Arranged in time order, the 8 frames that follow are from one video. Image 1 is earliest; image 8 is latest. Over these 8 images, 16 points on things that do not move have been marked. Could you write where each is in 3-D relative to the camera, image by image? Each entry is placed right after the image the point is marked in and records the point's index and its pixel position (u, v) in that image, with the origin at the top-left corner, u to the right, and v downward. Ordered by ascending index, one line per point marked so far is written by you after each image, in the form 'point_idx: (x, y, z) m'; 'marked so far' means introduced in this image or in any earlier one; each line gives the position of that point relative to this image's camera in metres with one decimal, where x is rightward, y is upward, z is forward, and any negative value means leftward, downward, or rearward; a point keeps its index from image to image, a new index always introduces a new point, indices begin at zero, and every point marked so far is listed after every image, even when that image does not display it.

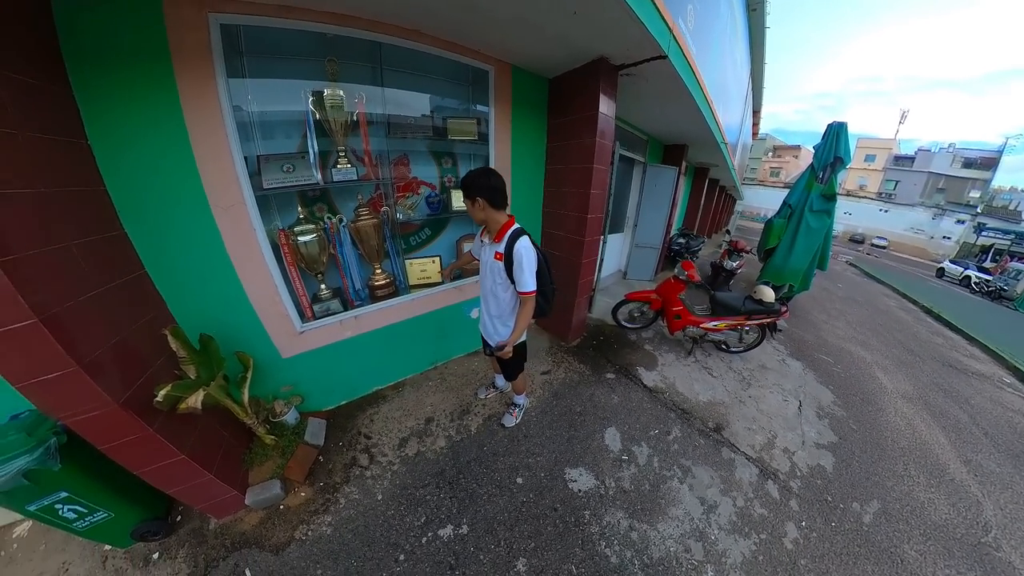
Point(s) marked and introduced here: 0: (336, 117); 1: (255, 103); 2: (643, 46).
0: (-0.9, +0.9, +1.7) m
1: (-1.2, +0.9, +1.6) m
2: (+0.7, +1.2, +1.6) m
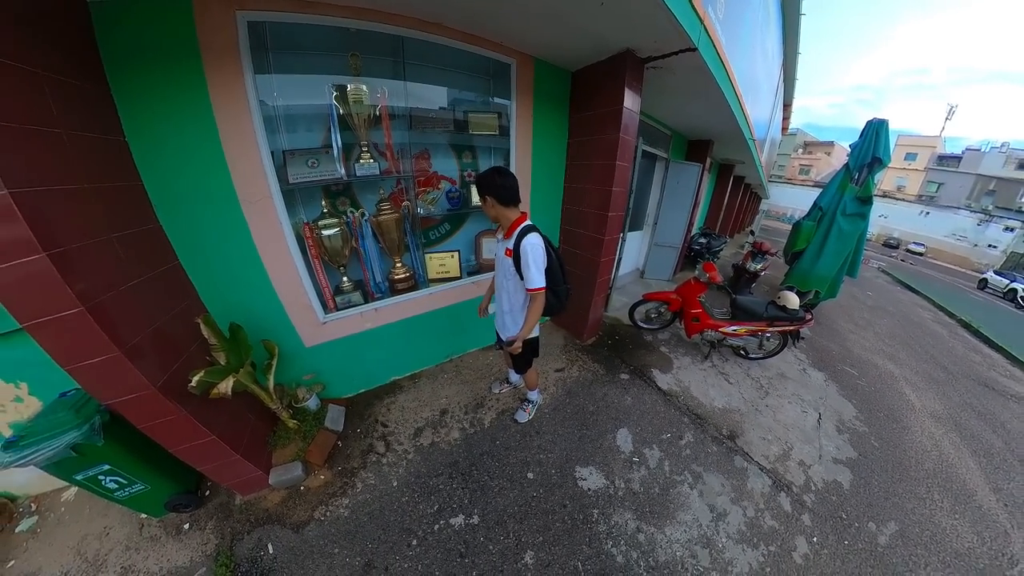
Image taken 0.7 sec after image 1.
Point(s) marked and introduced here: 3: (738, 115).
0: (-0.8, +1.0, +1.7) m
1: (-1.1, +0.9, +1.6) m
2: (+0.8, +1.2, +1.6) m
3: (+1.6, +1.1, +2.2) m
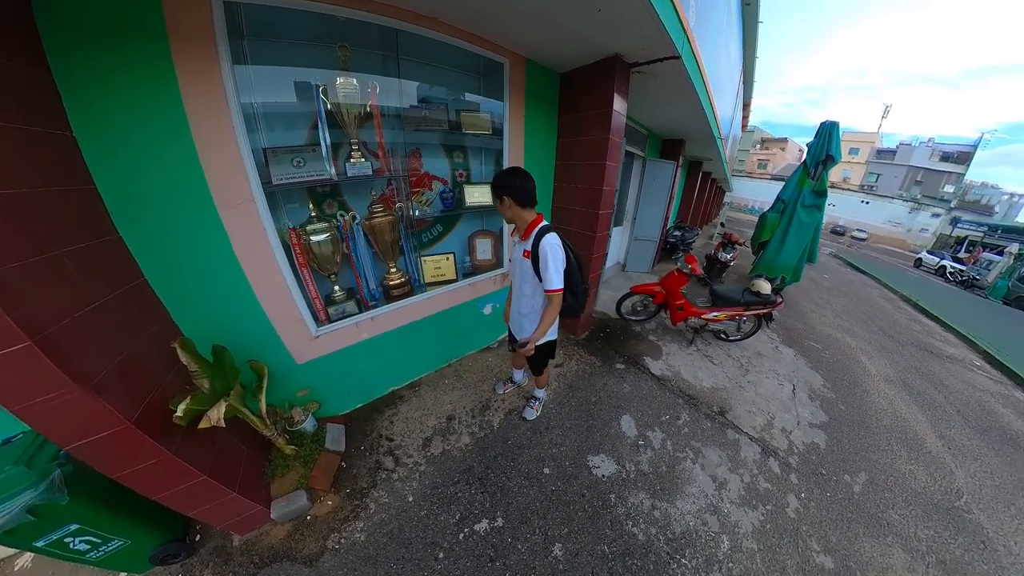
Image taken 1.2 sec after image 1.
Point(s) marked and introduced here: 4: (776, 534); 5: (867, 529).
0: (-0.8, +0.9, +1.6) m
1: (-1.1, +0.9, +1.4) m
2: (+0.8, +1.2, +1.6) m
3: (+1.5, +1.2, +2.4) m
4: (+1.2, -1.1, +1.4) m
5: (+1.6, -1.1, +1.4) m
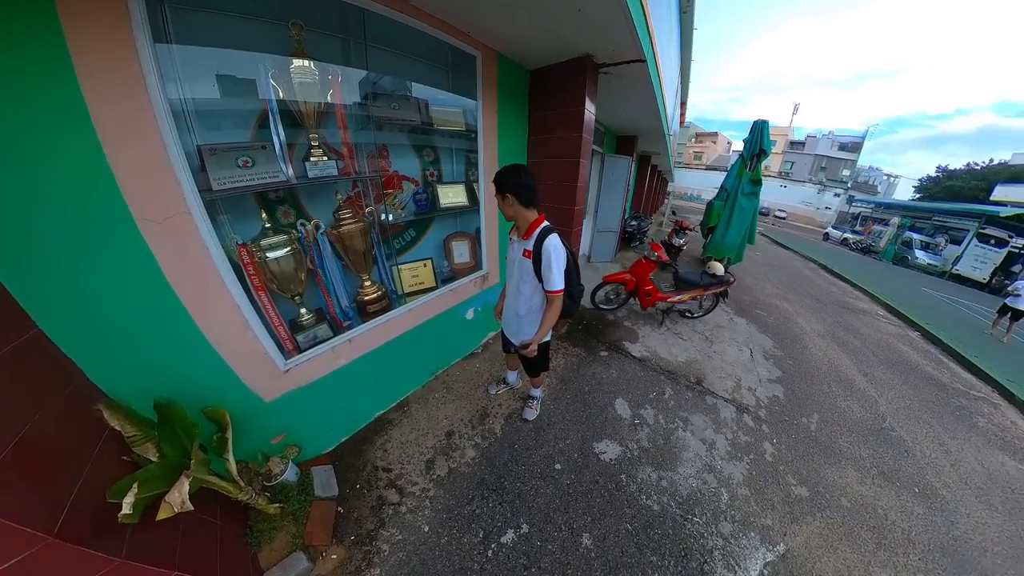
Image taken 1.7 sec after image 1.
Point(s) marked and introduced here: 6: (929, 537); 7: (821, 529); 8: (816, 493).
0: (-0.9, +0.8, +1.4) m
1: (-1.1, +0.7, +1.1) m
2: (+0.6, +1.3, +1.7) m
3: (+1.2, +1.4, +2.6) m
4: (+1.3, -1.0, +1.7) m
5: (+1.7, -0.9, +1.8) m
6: (+1.8, -1.1, +1.4) m
7: (+1.4, -1.1, +1.5) m
8: (+1.5, -1.0, +1.6) m
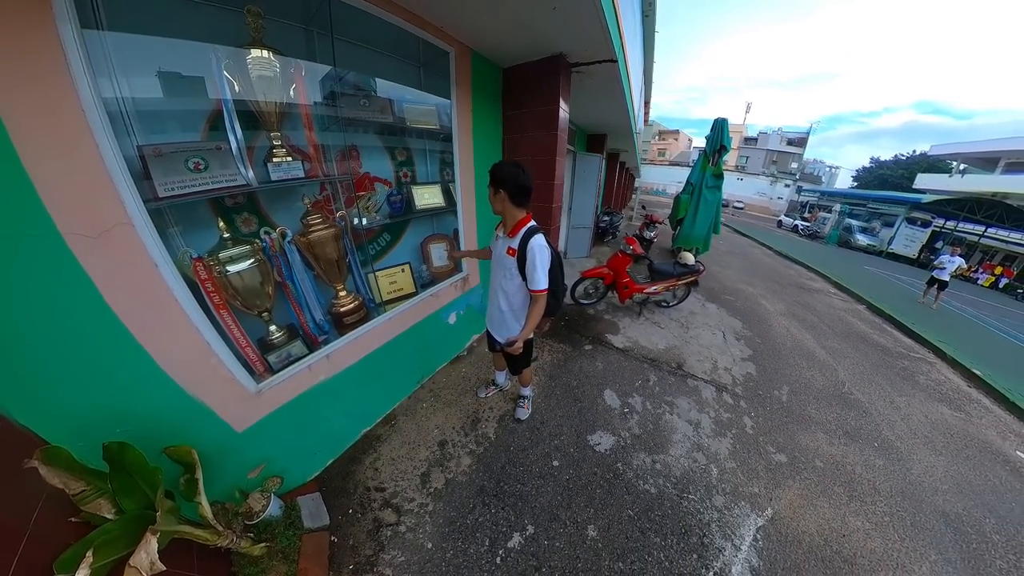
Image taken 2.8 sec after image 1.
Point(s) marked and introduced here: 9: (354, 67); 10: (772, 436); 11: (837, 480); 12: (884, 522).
0: (-0.9, +0.7, +1.2) m
1: (-1.2, +0.7, +1.0) m
2: (+0.5, +1.3, +1.8) m
3: (+0.9, +1.4, +2.7) m
4: (+1.3, -0.9, +1.8) m
5: (+1.7, -0.8, +1.9) m
6: (+1.9, -1.0, +1.6) m
7: (+1.4, -1.0, +1.6) m
8: (+1.5, -0.9, +1.7) m
9: (-0.8, +1.0, +1.5) m
10: (+1.5, -0.8, +1.9) m
11: (+1.7, -1.0, +1.6) m
12: (+1.7, -1.1, +1.5) m
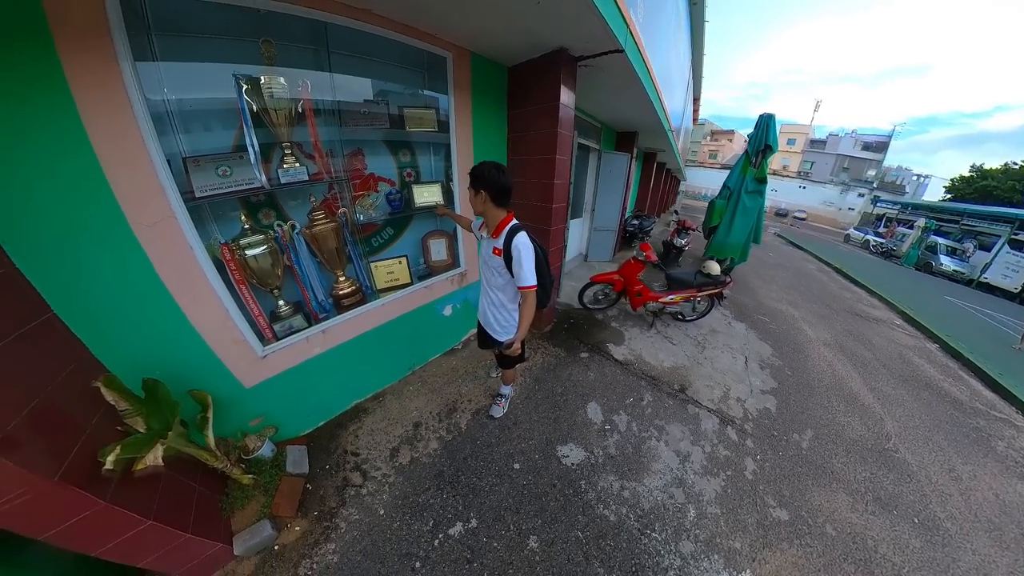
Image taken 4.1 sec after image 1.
0: (-1.1, +0.8, +1.5) m
1: (-1.4, +0.8, +1.3) m
2: (+0.4, +1.3, +1.7) m
3: (+1.1, +1.4, +2.5) m
4: (+1.0, -1.0, +1.5) m
5: (+1.5, -0.9, +1.5) m
6: (+1.6, -1.1, +1.2) m
7: (+1.1, -1.1, +1.3) m
8: (+1.3, -1.0, +1.4) m
9: (-0.9, +1.1, +1.7) m
10: (+1.3, -0.9, +1.5) m
11: (+1.4, -1.1, +1.3) m
12: (+1.4, -1.2, +1.1) m
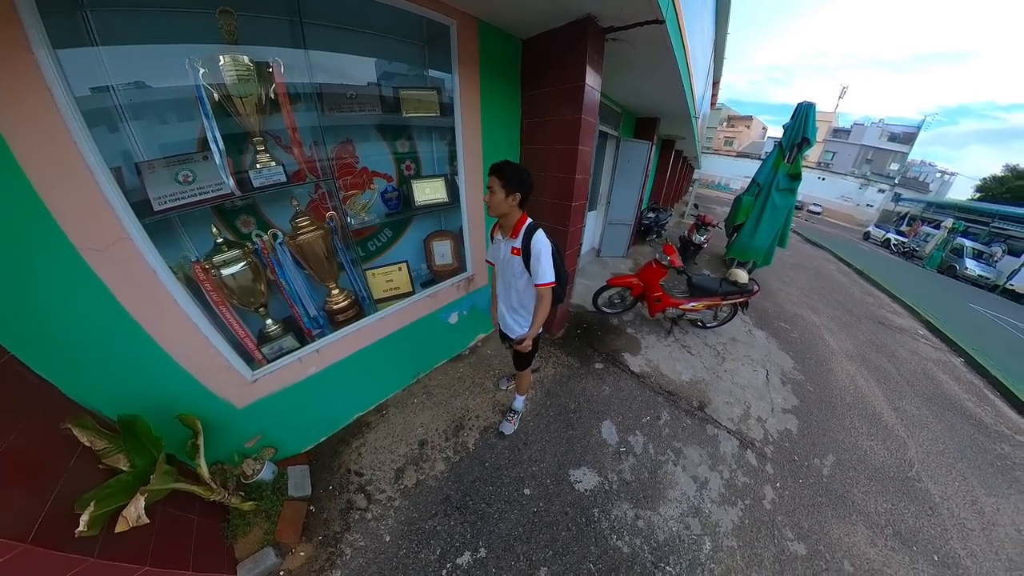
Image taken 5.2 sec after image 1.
0: (-1.0, +0.7, +1.3) m
1: (-1.3, +0.6, +1.1) m
2: (+0.5, +1.2, +1.4) m
3: (+1.2, +1.3, +2.1) m
4: (+1.1, -1.1, +1.4) m
5: (+1.5, -1.1, +1.5) m
6: (+1.6, -1.3, +1.1) m
7: (+1.2, -1.2, +1.2) m
8: (+1.3, -1.1, +1.3) m
9: (-0.8, +1.0, +1.4) m
10: (+1.3, -1.1, +1.5) m
11: (+1.4, -1.2, +1.2) m
12: (+1.4, -1.3, +1.1) m
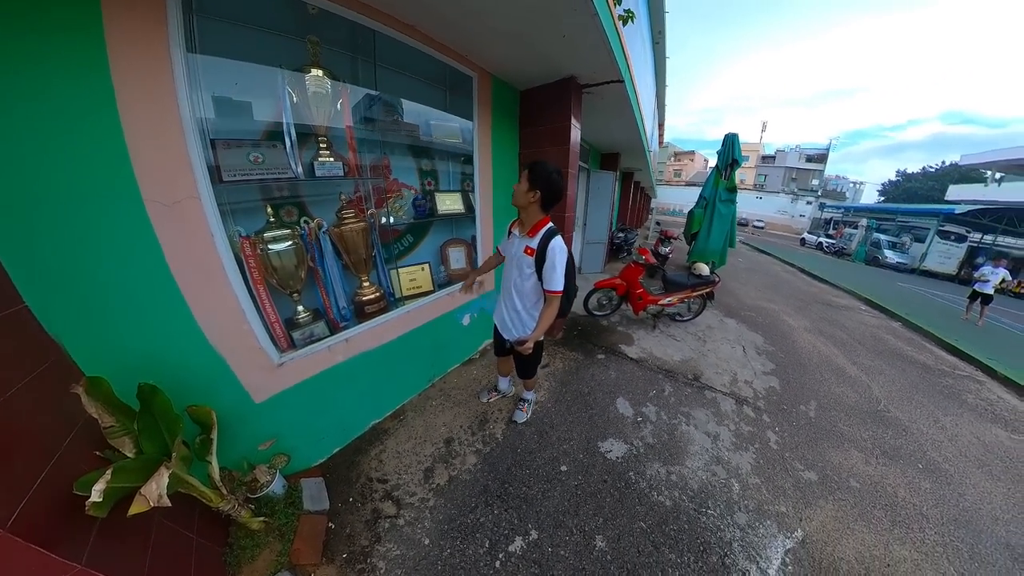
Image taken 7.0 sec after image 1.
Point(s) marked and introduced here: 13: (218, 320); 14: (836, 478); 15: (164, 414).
0: (-0.9, +0.8, +1.4) m
1: (-1.1, +0.8, +1.2) m
2: (+0.6, +1.3, +1.9) m
3: (+1.1, +1.3, +2.8) m
4: (+1.3, -0.9, +1.6) m
5: (+1.7, -0.9, +1.8) m
6: (+1.9, -1.0, +1.4) m
7: (+1.4, -1.0, +1.4) m
8: (+1.5, -0.9, +1.6) m
9: (-0.7, +1.1, +1.7) m
10: (+1.5, -0.9, +1.7) m
11: (+1.7, -1.0, +1.5) m
12: (+1.7, -1.1, +1.3) m
13: (-1.1, -0.1, +1.2) m
14: (+1.6, -0.9, +1.6) m
15: (-1.1, -0.4, +1.0) m
